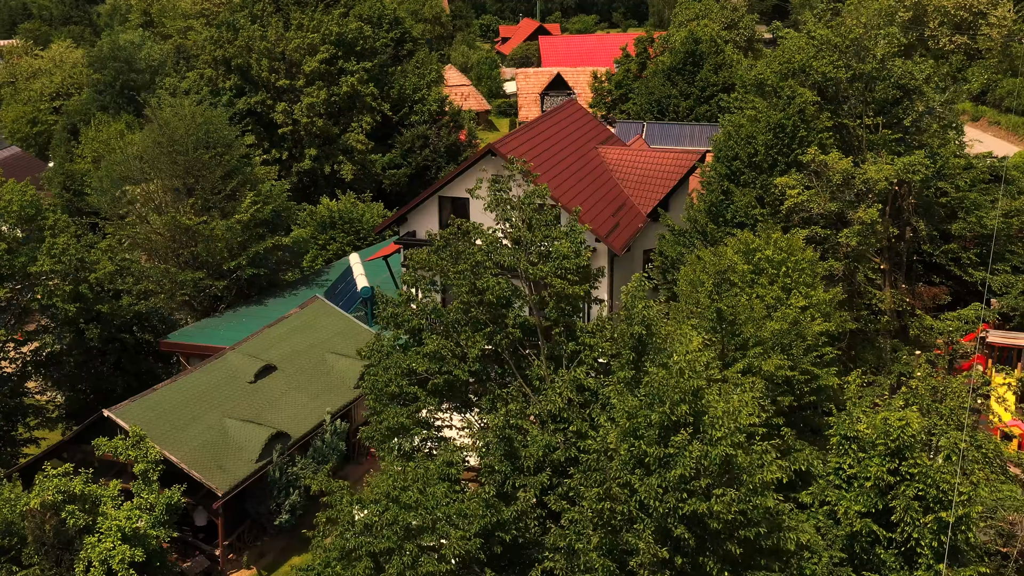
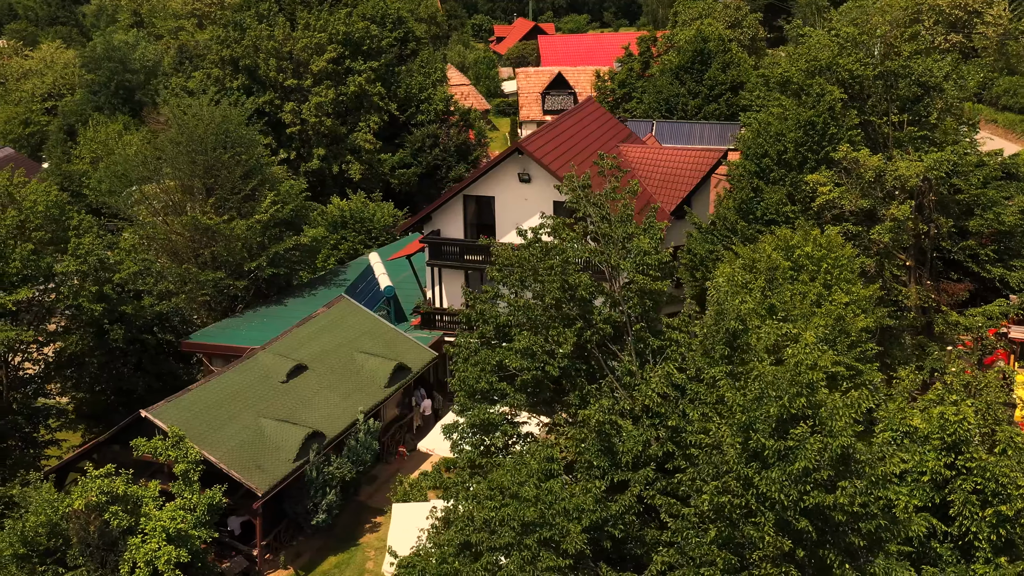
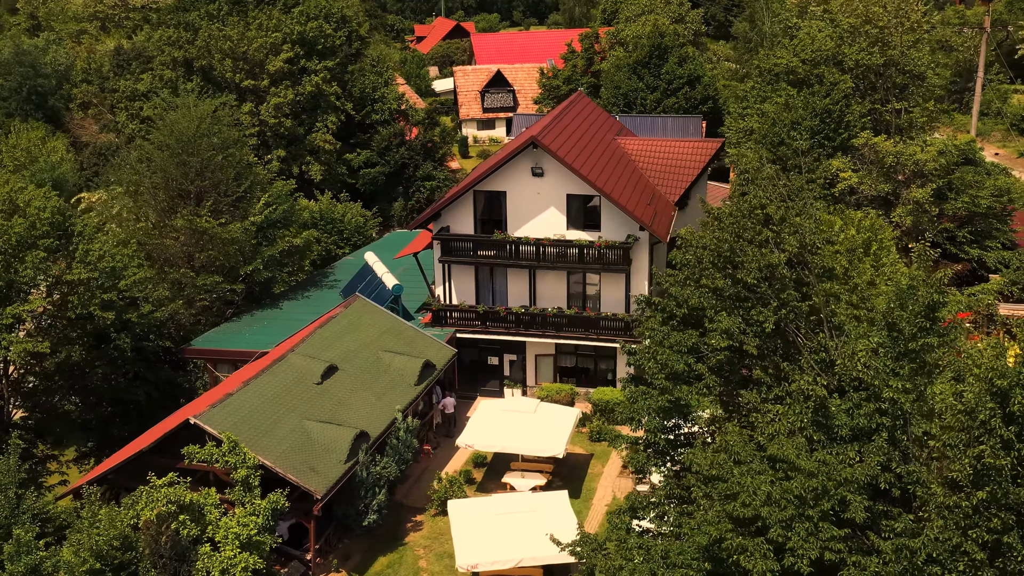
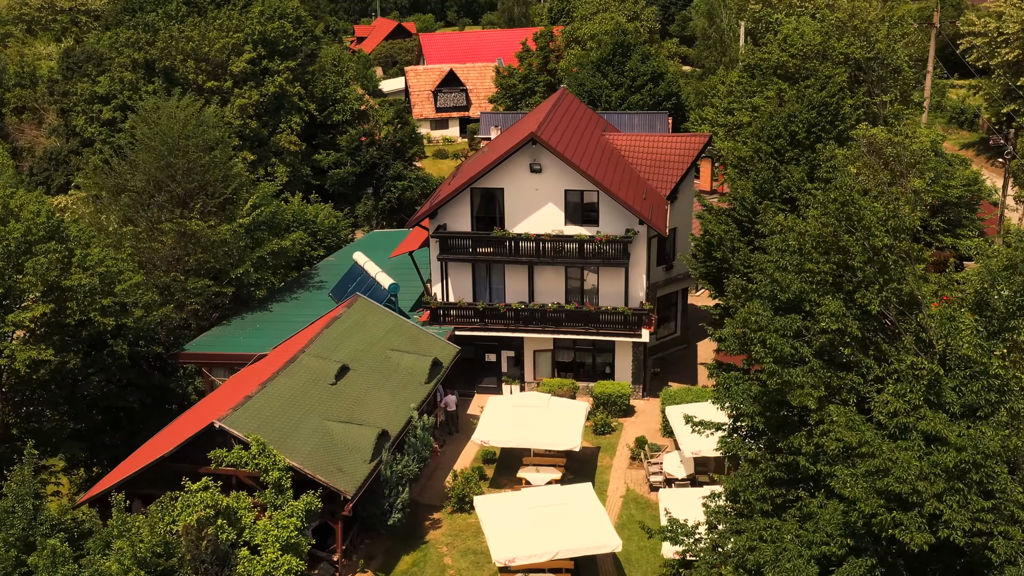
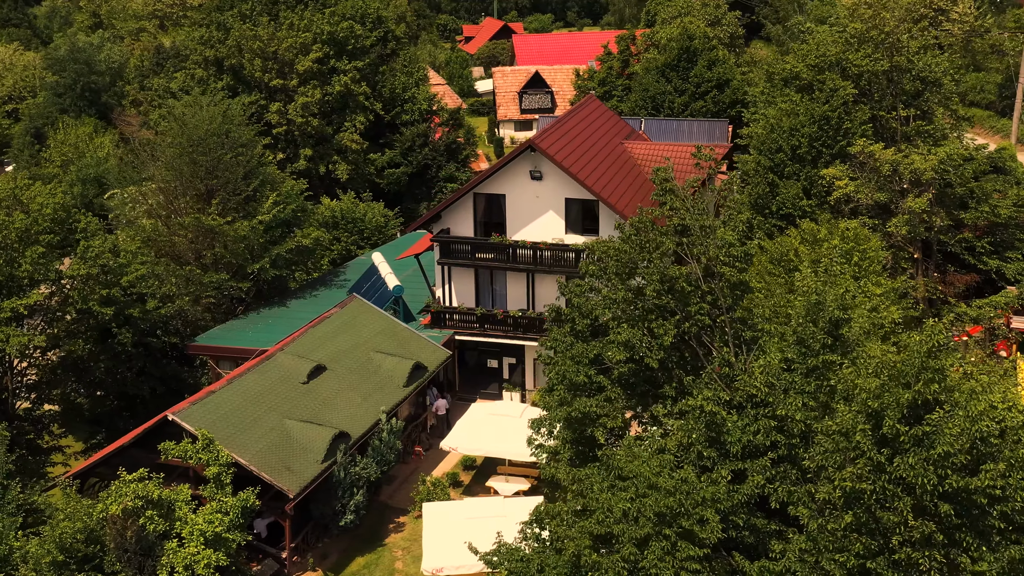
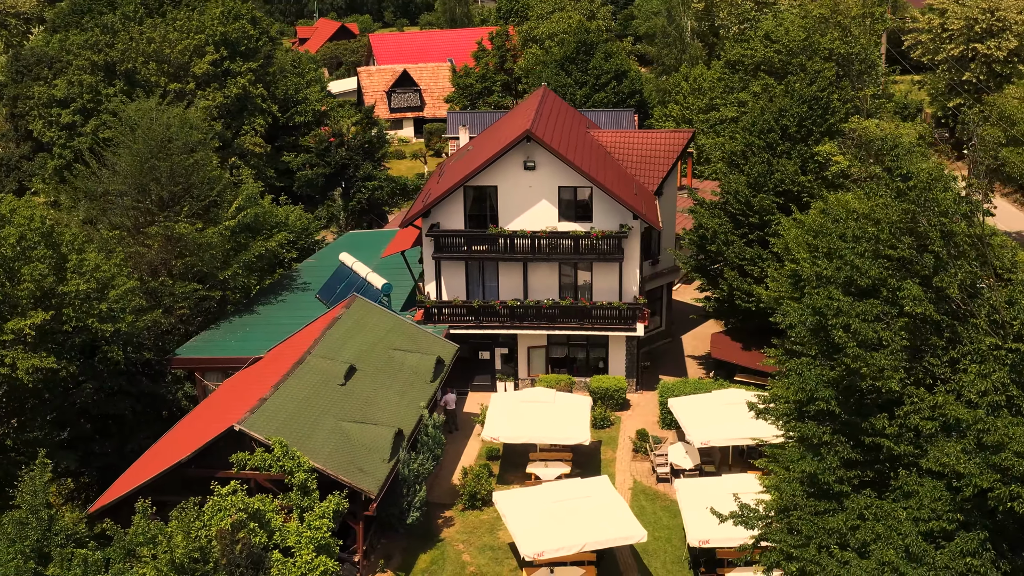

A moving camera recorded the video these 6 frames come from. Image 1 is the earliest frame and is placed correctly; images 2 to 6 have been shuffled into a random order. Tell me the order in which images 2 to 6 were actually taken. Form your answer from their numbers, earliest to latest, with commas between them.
2, 5, 3, 4, 6
